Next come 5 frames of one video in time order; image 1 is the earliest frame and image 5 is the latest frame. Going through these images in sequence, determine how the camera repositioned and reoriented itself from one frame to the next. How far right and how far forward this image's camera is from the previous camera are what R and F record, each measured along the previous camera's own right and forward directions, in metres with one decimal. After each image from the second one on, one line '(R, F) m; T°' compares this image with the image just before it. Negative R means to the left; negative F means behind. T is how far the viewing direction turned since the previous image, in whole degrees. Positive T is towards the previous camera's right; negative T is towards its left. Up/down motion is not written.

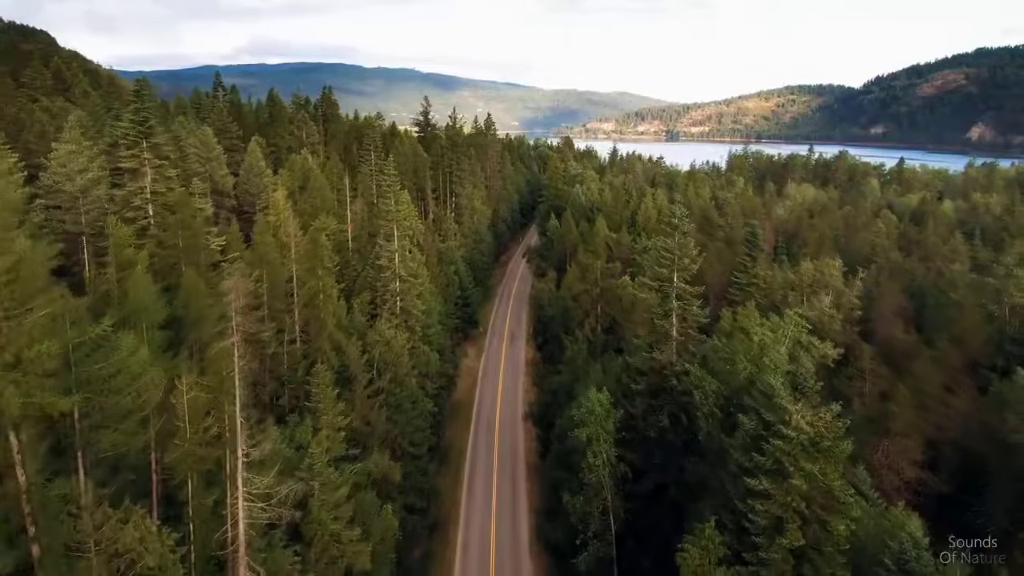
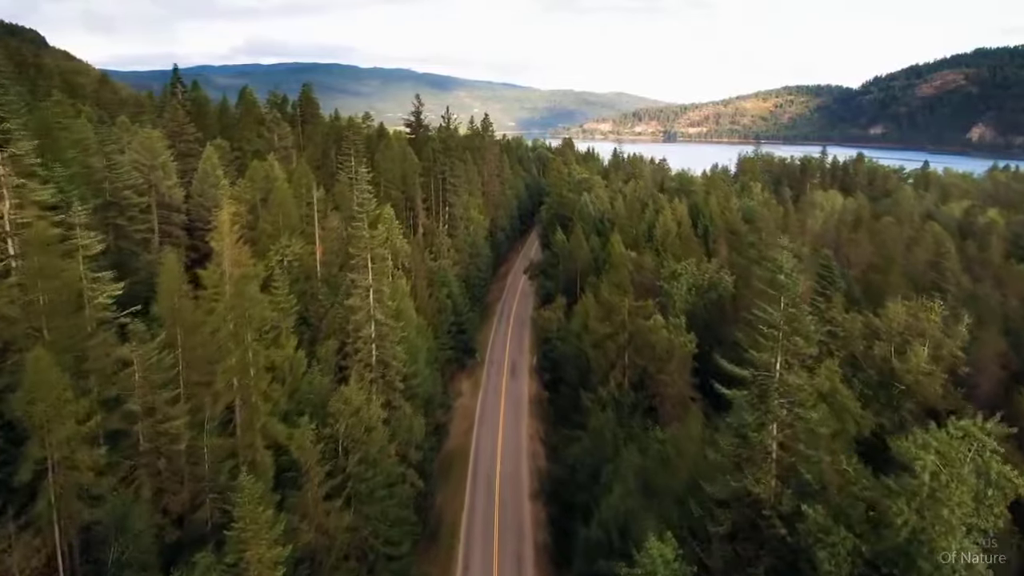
(-0.5, +11.3) m; 0°
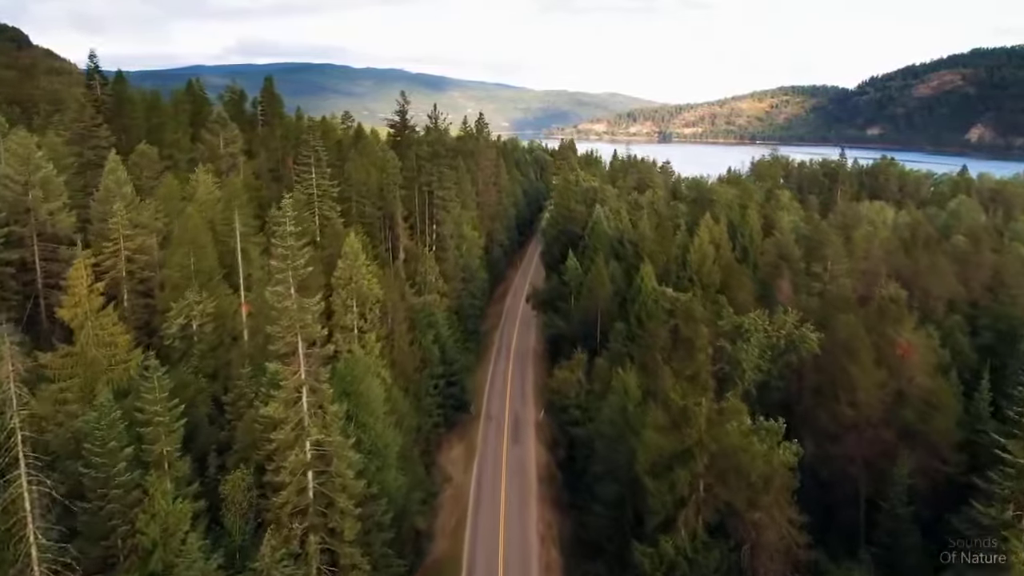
(-0.8, +15.6) m; +1°
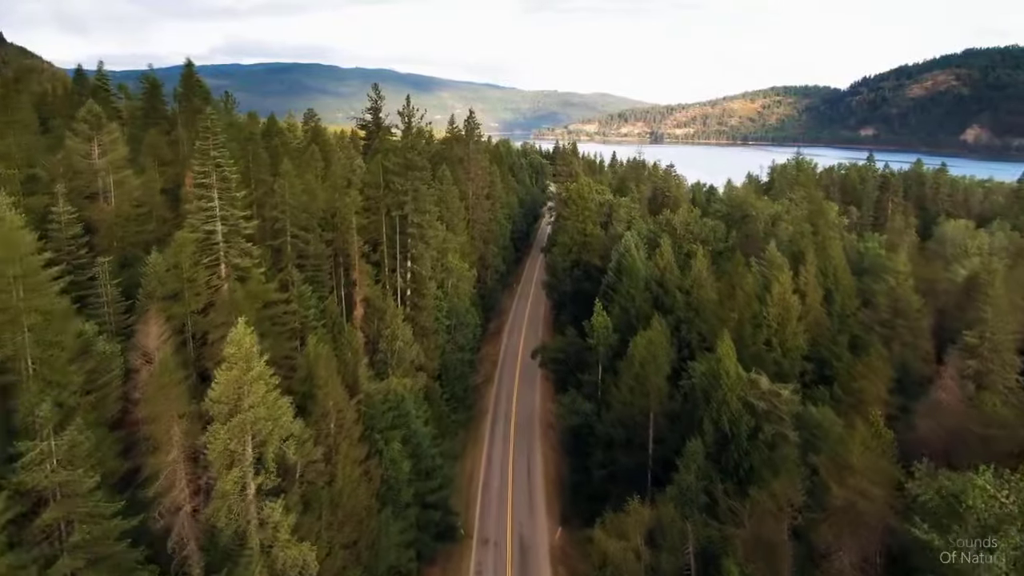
(-1.0, +20.3) m; +1°
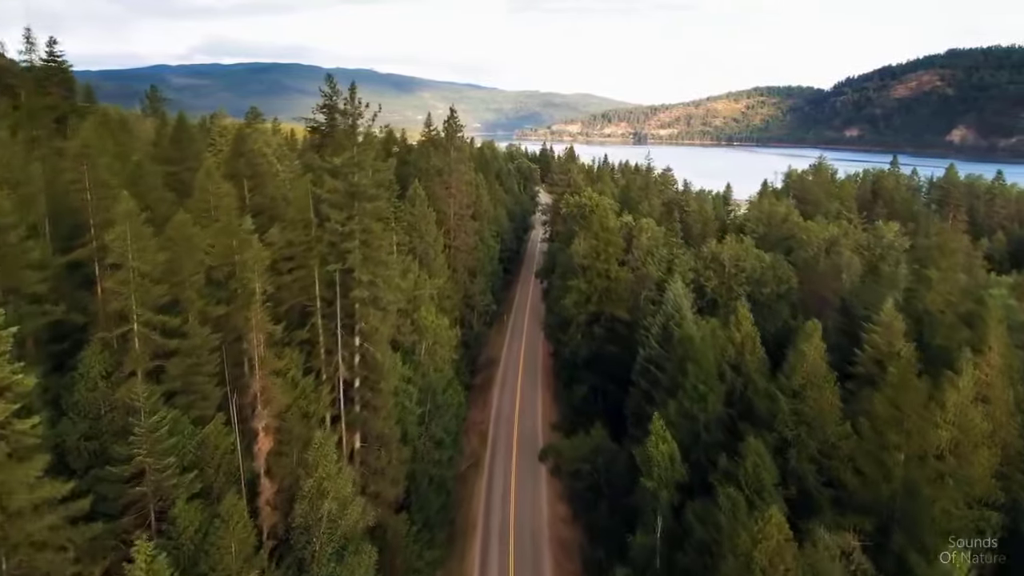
(-1.0, +19.5) m; +1°
